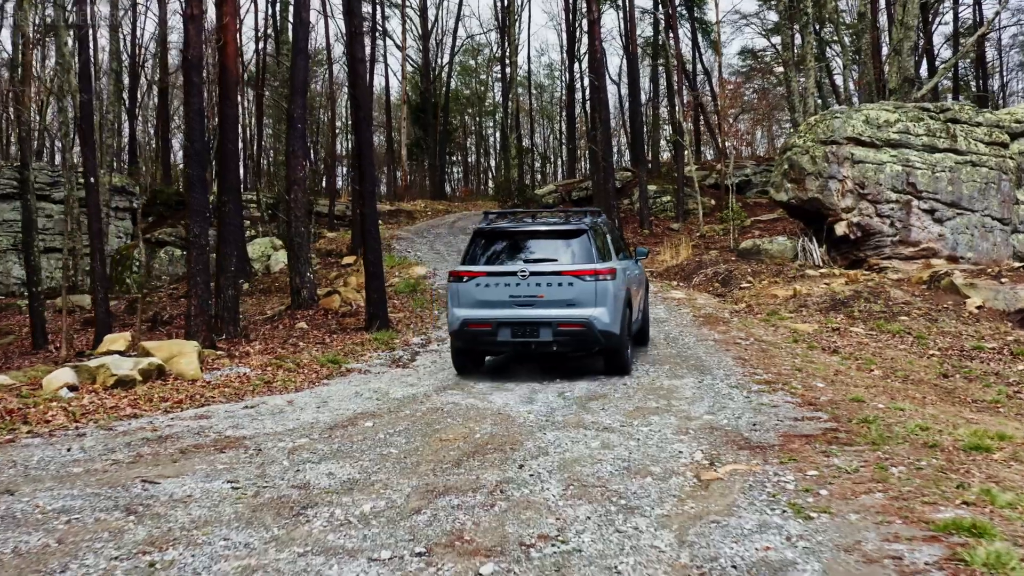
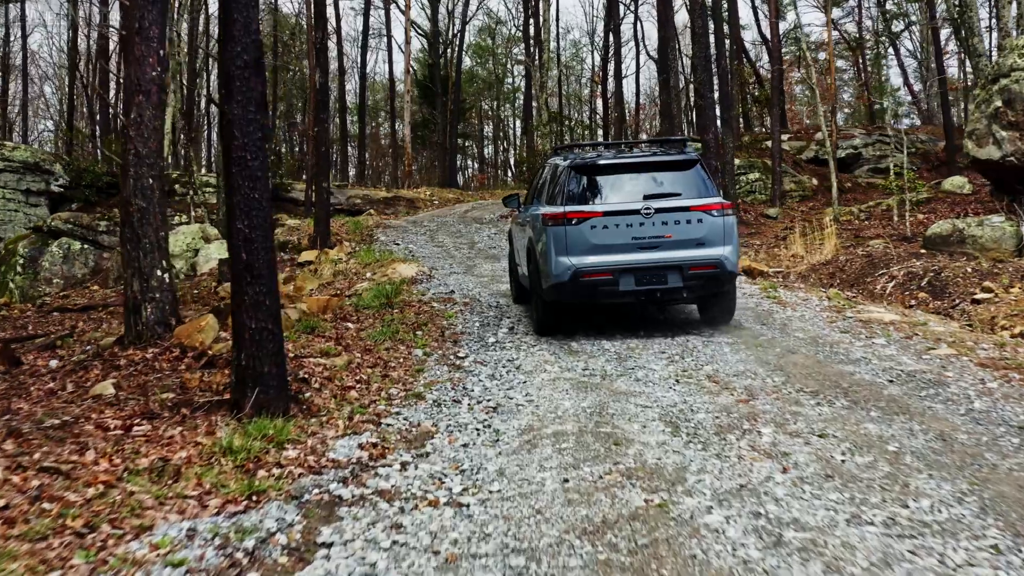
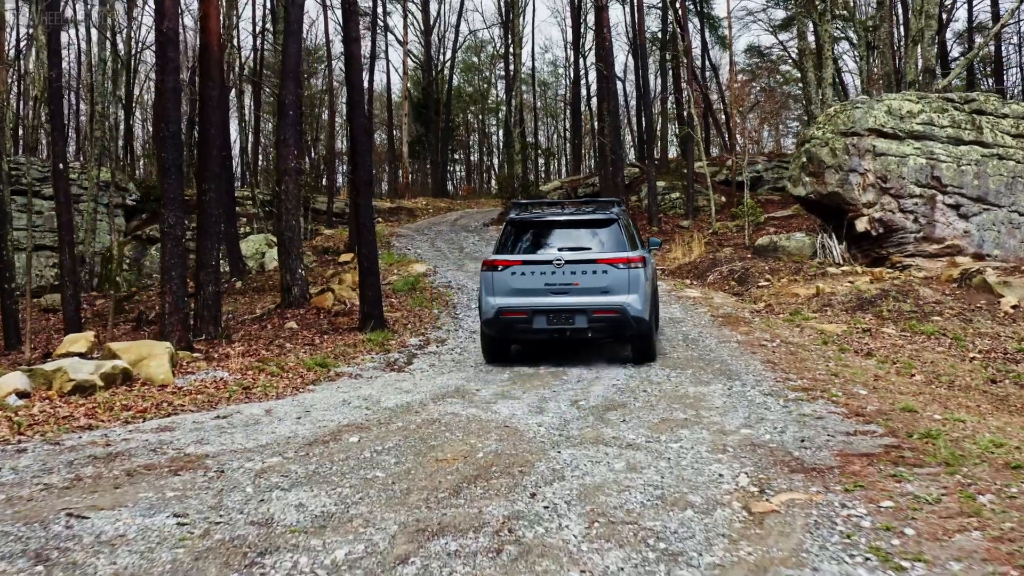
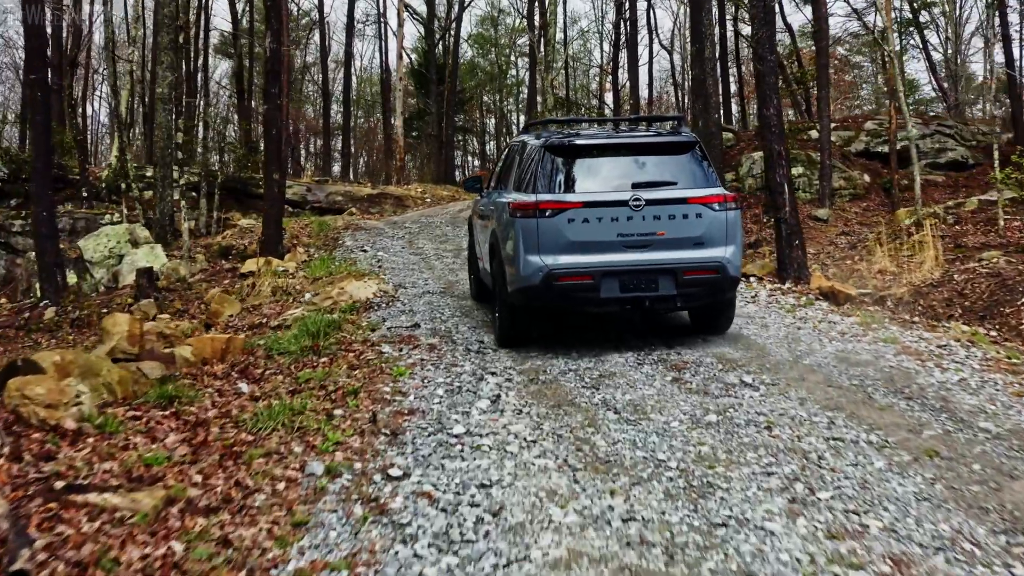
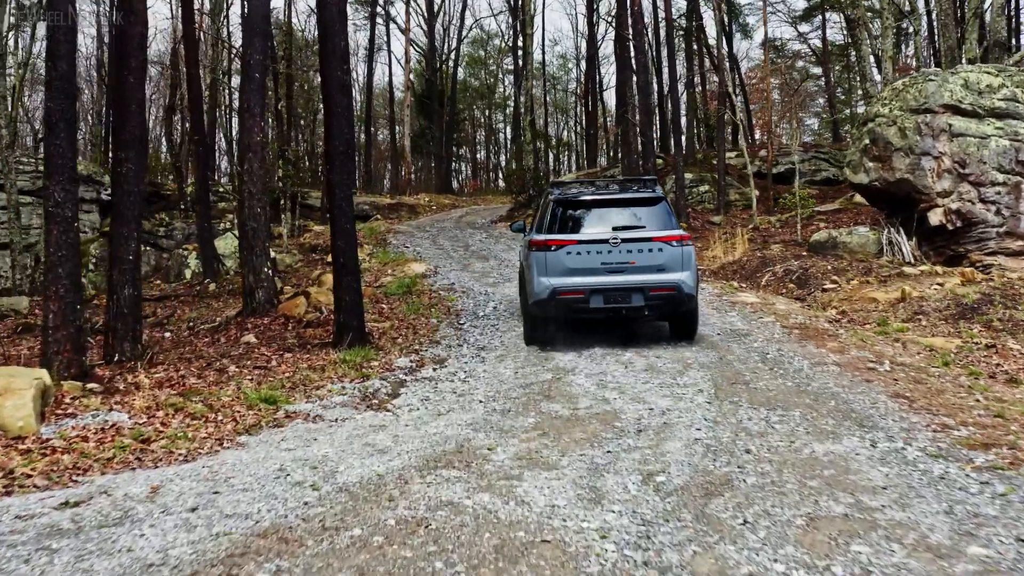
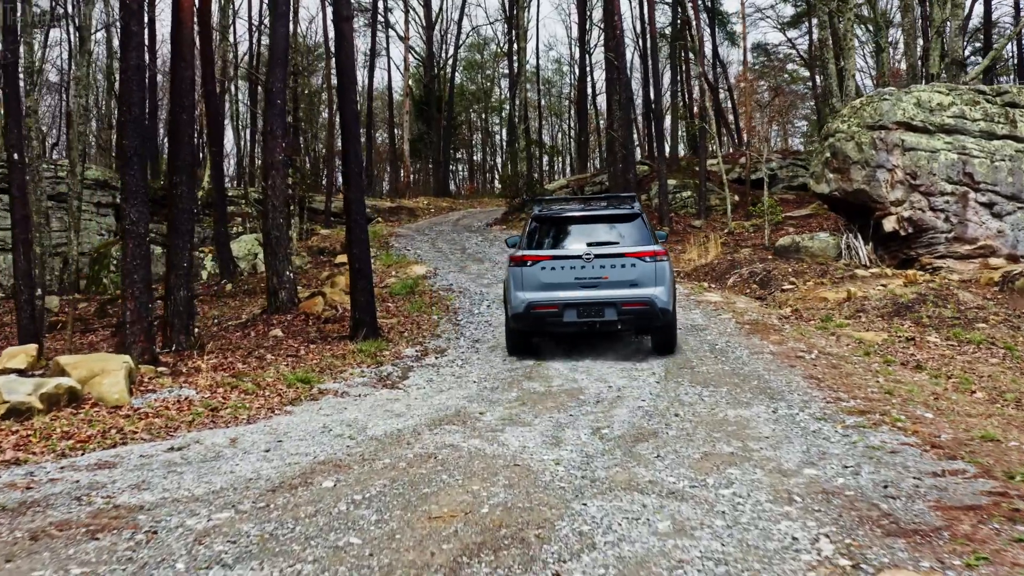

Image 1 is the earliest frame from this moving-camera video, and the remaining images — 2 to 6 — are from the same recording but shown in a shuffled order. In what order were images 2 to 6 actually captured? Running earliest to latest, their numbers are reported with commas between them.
3, 6, 5, 2, 4
